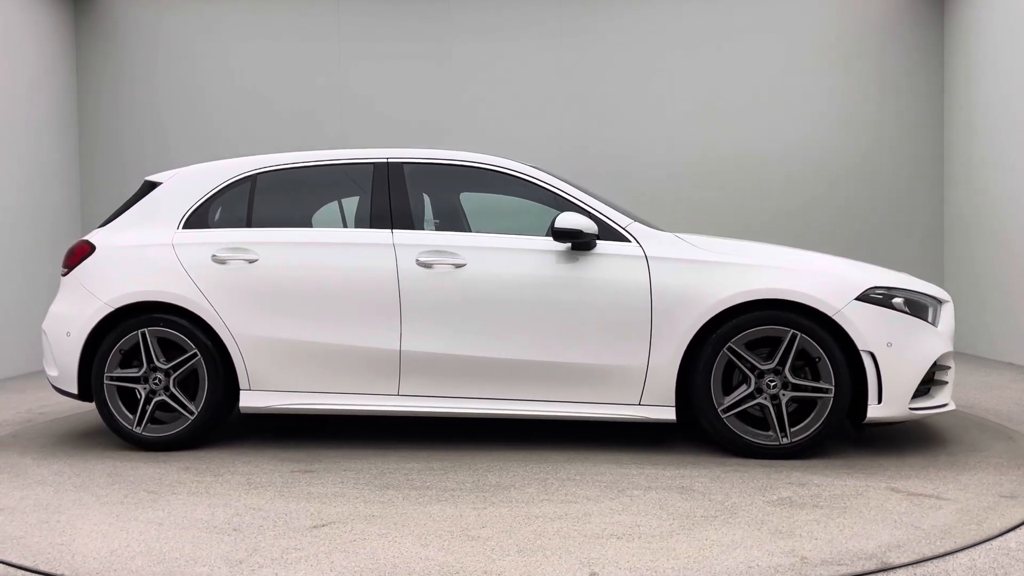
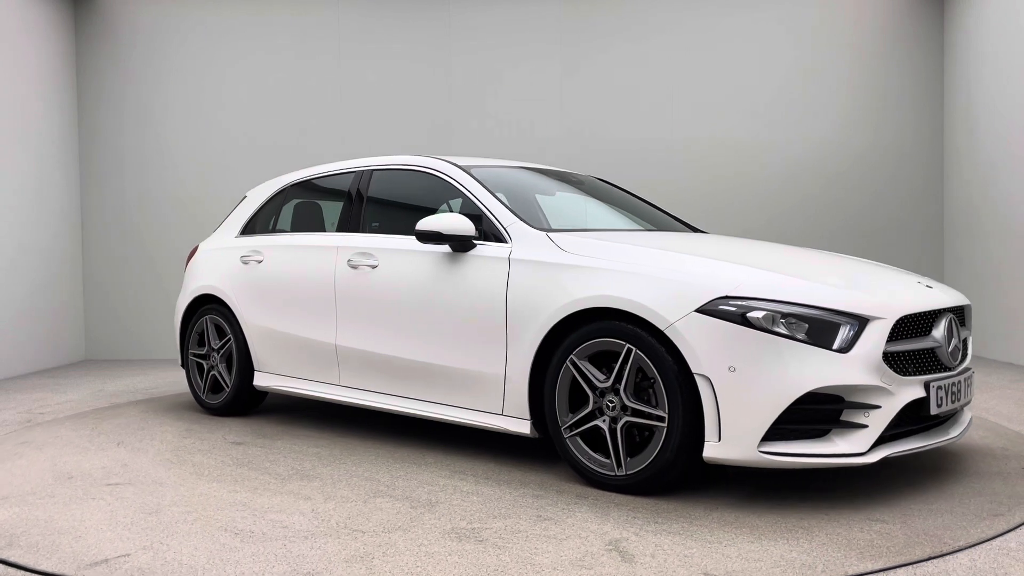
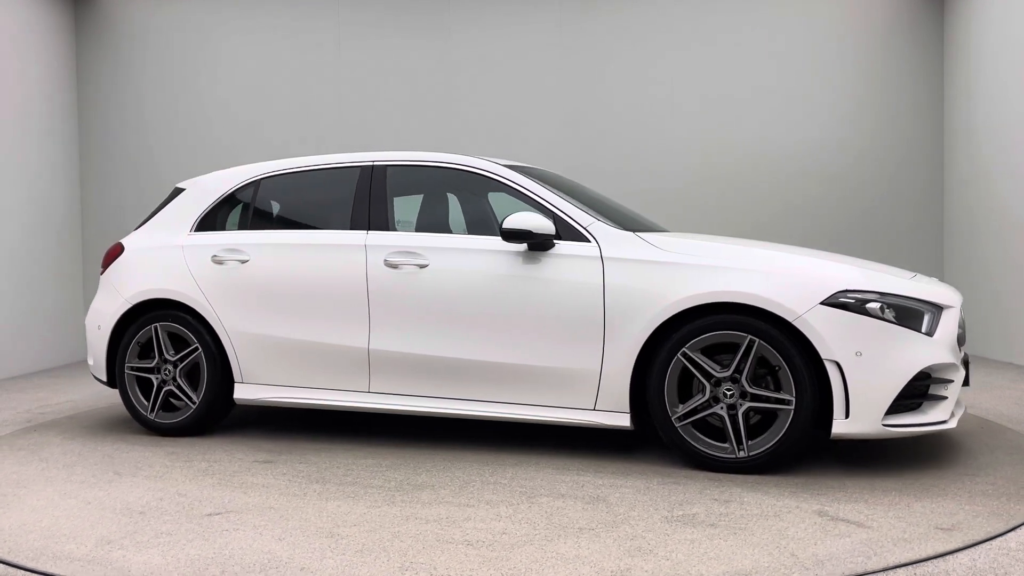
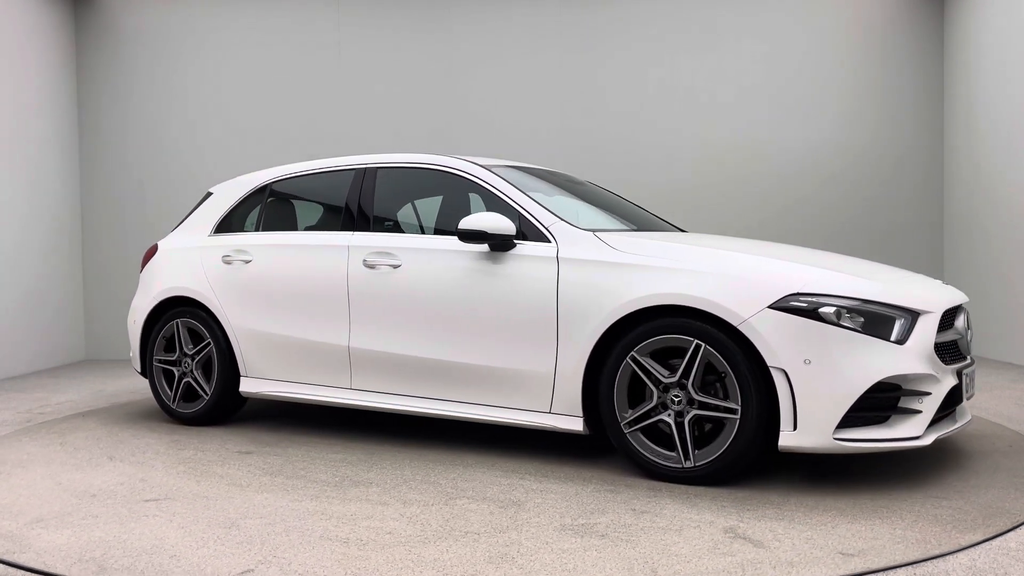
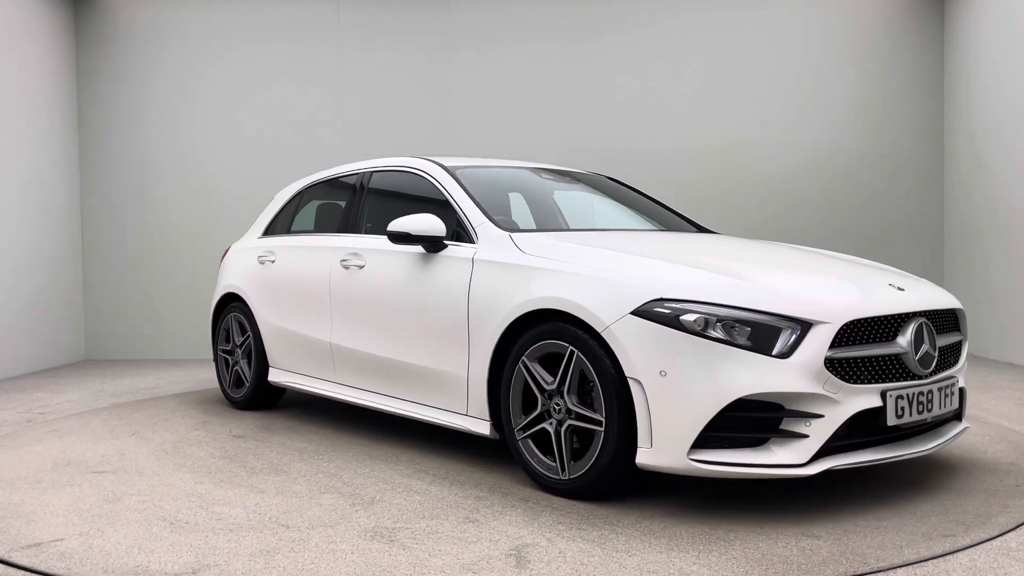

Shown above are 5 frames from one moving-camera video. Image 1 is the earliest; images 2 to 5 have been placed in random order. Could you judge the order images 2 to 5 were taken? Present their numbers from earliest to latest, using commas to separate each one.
3, 4, 2, 5
